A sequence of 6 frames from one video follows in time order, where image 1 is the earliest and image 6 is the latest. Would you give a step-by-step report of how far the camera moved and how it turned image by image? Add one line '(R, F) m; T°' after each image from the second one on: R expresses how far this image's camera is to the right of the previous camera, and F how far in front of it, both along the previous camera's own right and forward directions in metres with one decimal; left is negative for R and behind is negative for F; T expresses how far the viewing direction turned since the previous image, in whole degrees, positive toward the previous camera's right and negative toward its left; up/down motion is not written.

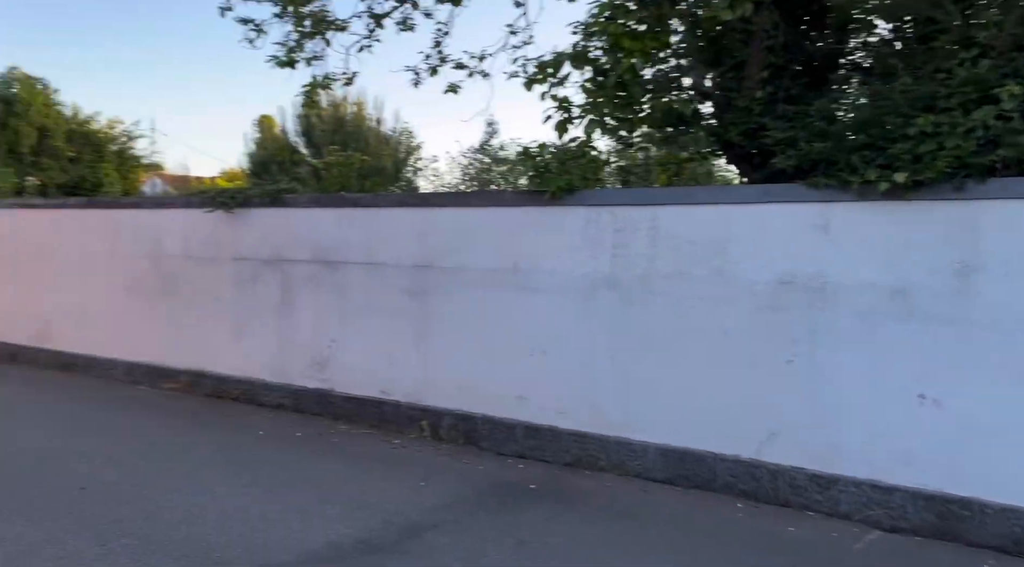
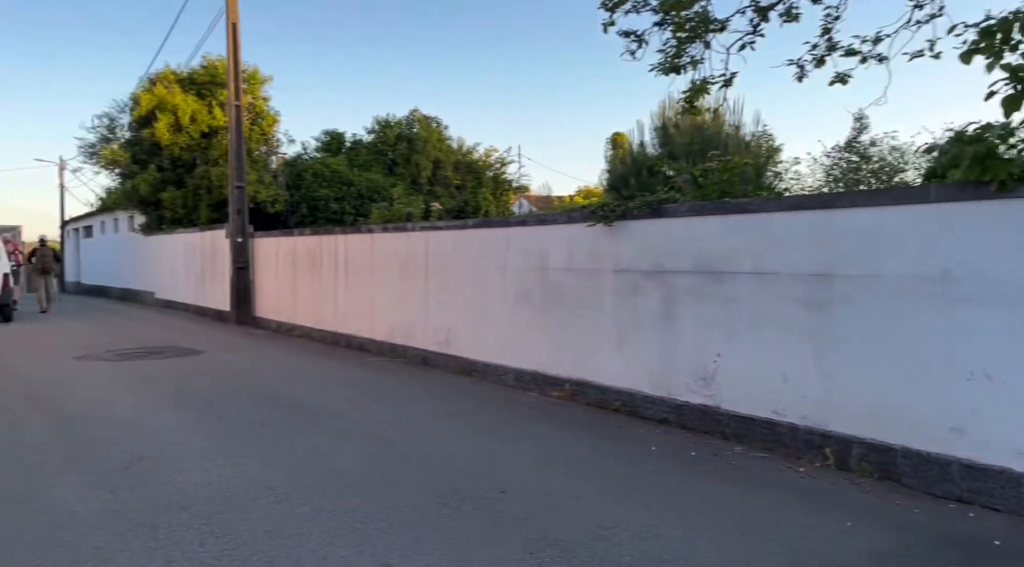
(-0.5, +0.2) m; -26°
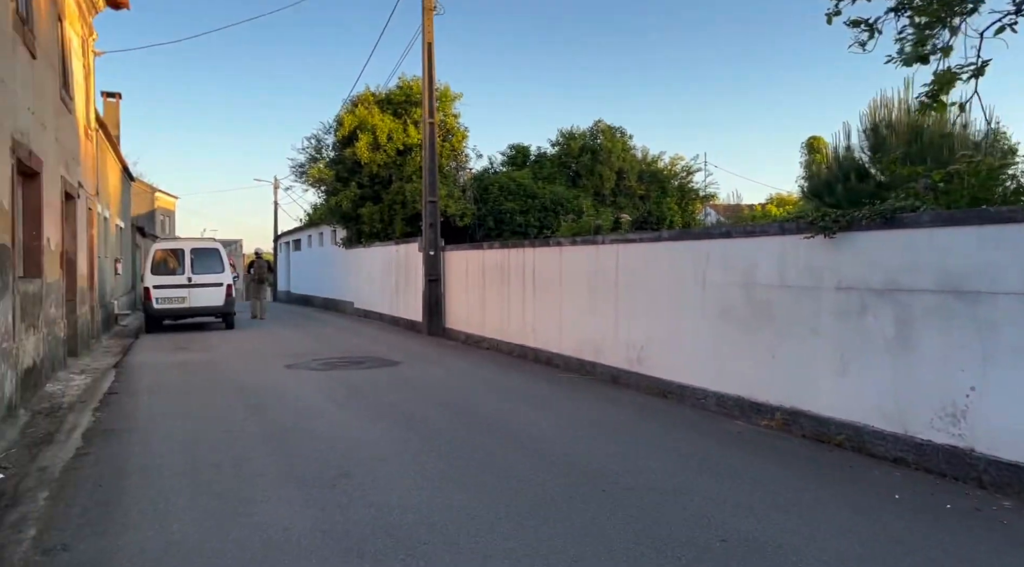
(-0.2, +0.3) m; -13°
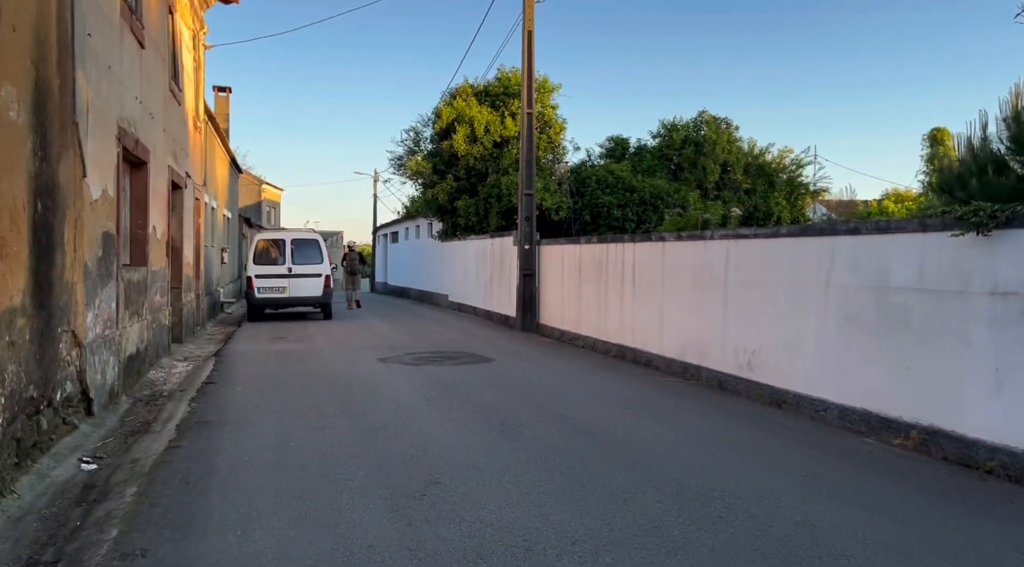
(-0.1, +0.4) m; -7°
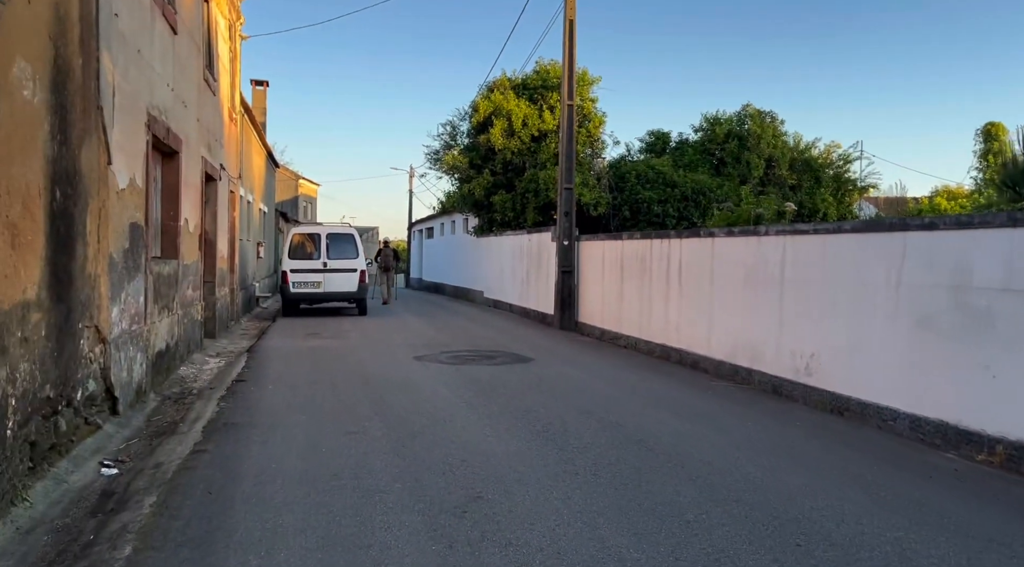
(-0.1, +0.4) m; -3°
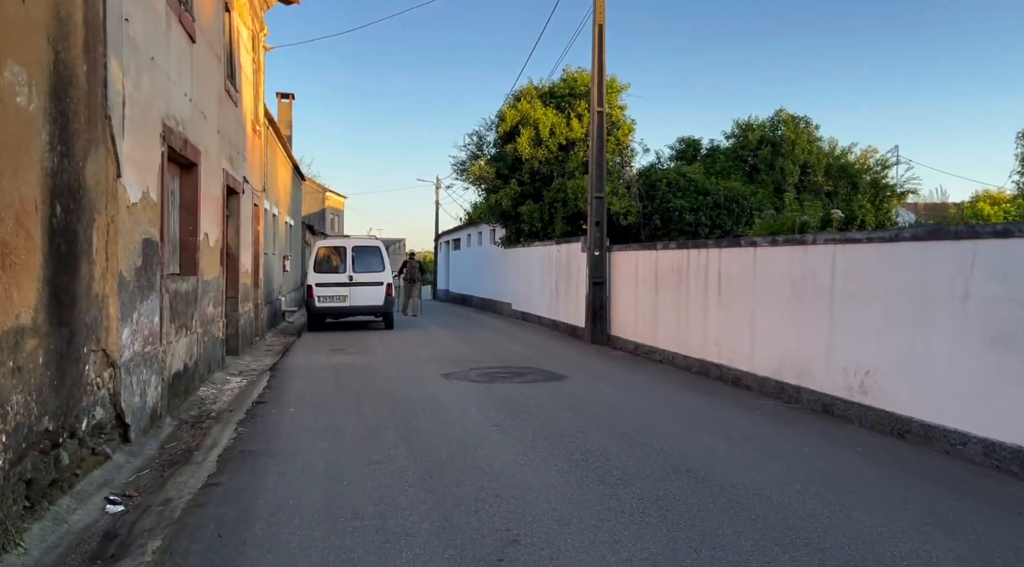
(-0.1, +0.4) m; -2°
